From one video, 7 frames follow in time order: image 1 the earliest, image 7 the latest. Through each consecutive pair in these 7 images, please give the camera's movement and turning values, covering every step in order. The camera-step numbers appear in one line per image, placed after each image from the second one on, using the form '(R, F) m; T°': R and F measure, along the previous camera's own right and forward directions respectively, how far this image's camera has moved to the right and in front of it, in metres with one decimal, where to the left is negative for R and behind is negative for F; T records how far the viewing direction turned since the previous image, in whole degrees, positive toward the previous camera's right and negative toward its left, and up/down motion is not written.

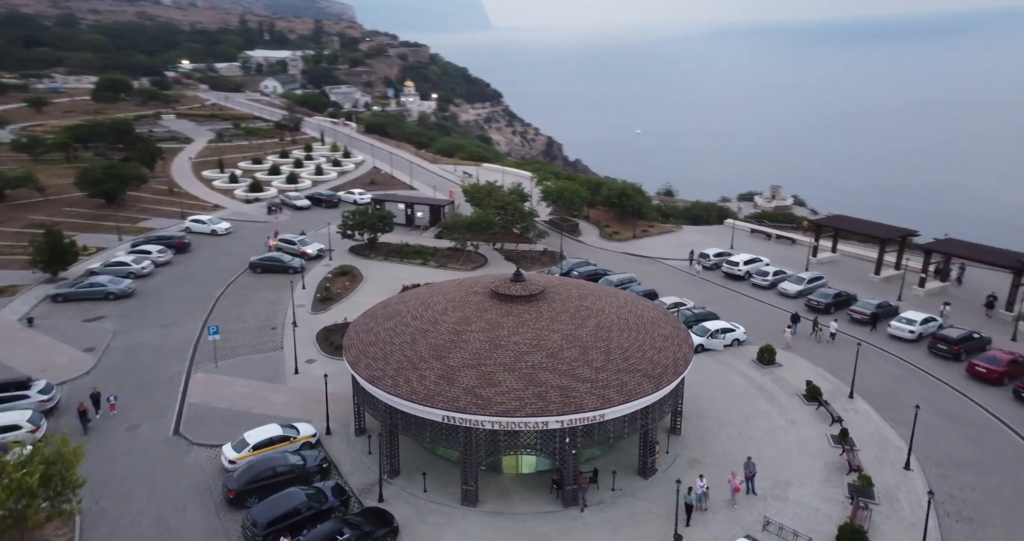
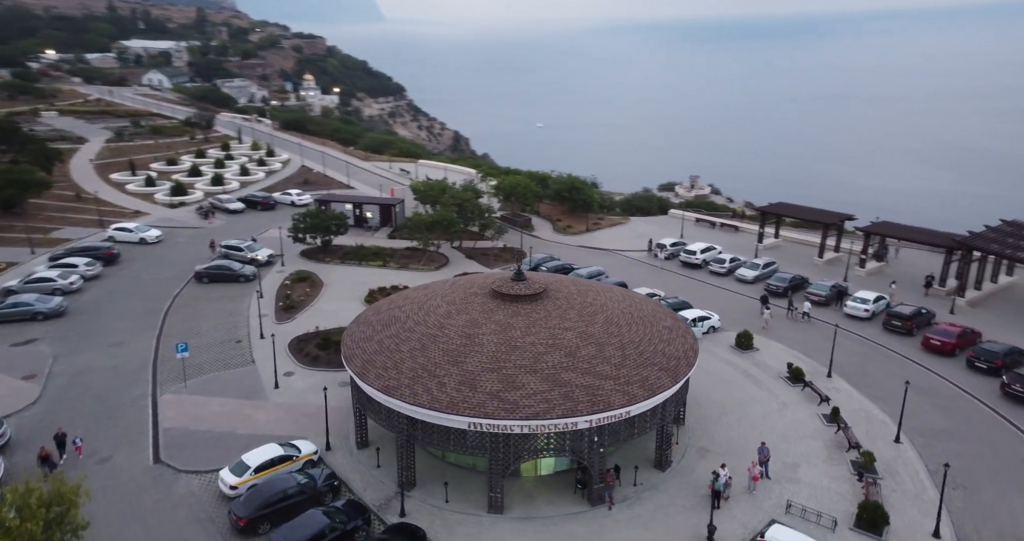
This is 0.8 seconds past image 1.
(-3.0, +0.7) m; +7°
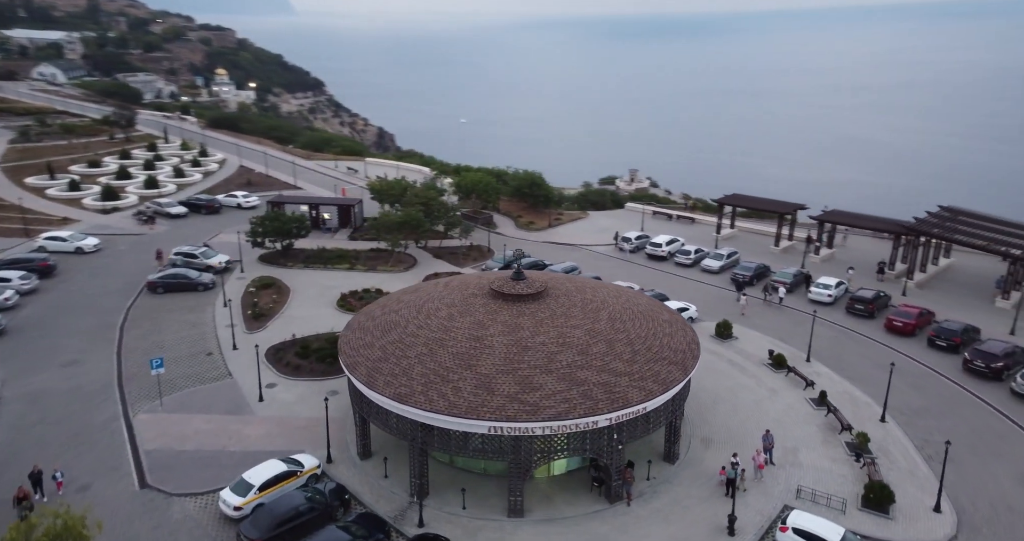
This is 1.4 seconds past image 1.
(-2.3, +0.4) m; +5°
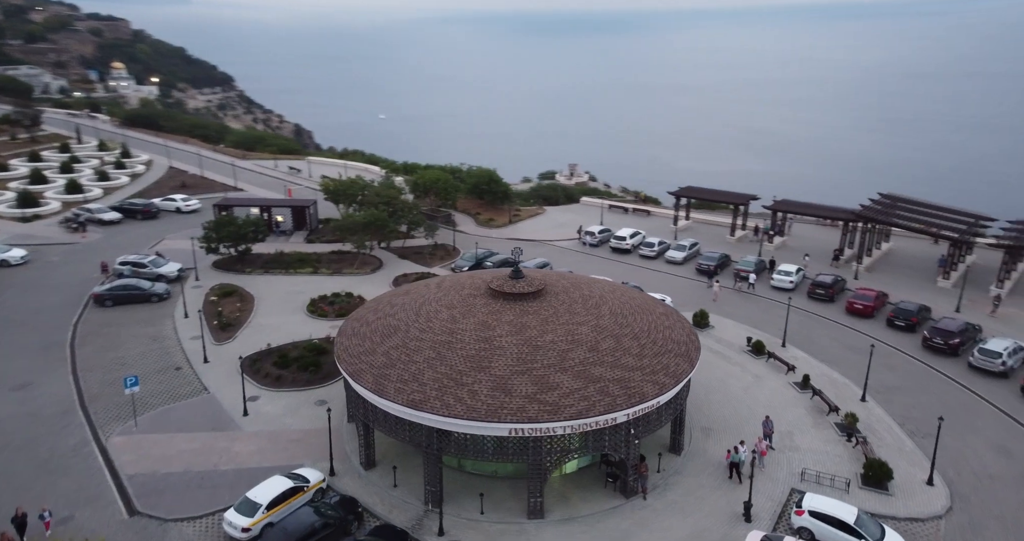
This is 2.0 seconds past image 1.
(-2.3, +0.4) m; +6°
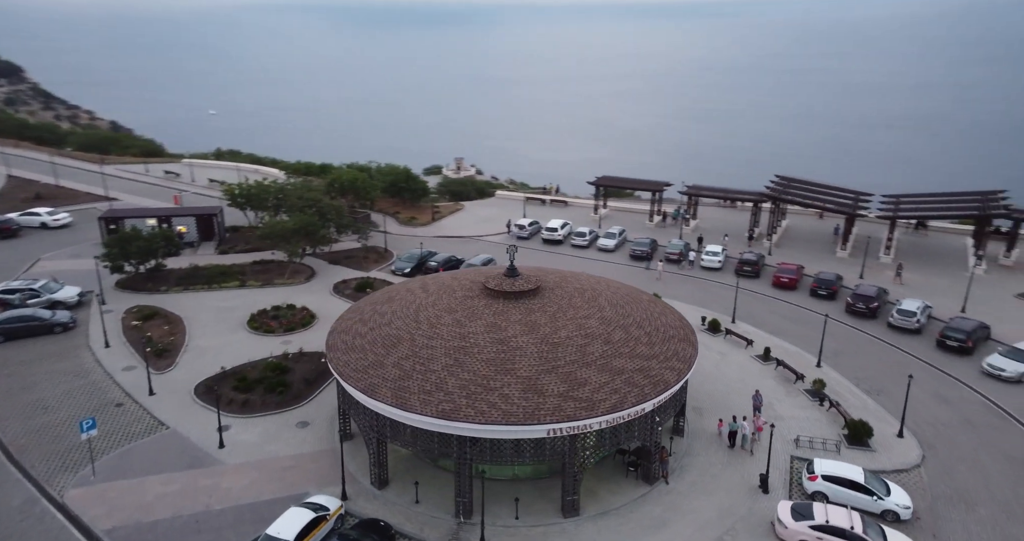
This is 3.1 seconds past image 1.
(-4.2, +0.8) m; +11°
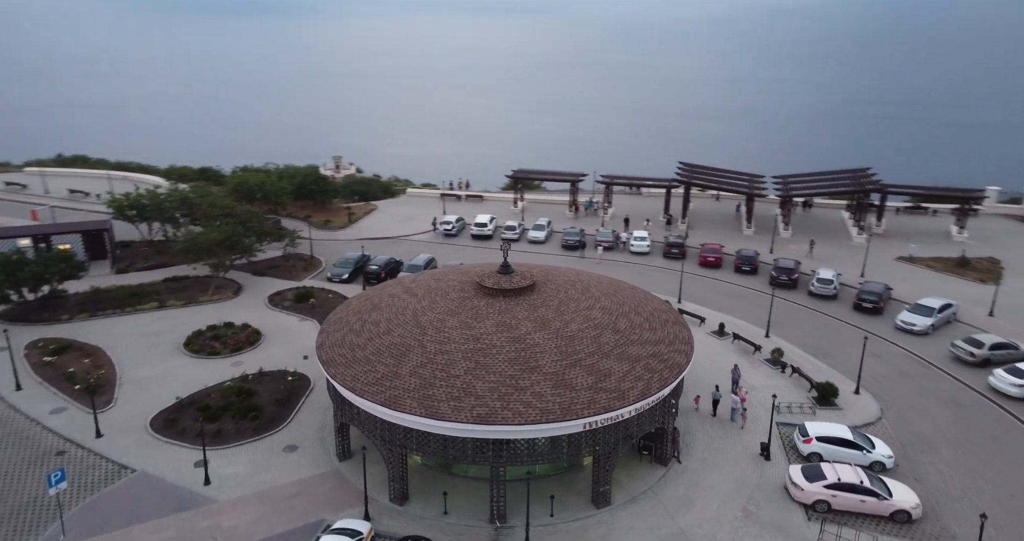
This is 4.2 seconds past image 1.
(-4.2, +0.6) m; +11°
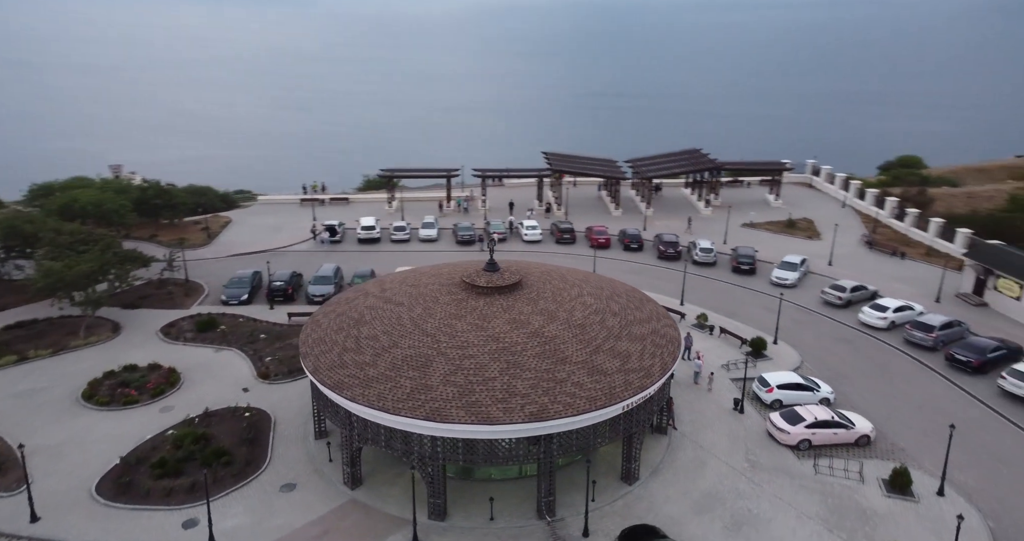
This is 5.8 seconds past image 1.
(-6.2, +0.7) m; +16°
